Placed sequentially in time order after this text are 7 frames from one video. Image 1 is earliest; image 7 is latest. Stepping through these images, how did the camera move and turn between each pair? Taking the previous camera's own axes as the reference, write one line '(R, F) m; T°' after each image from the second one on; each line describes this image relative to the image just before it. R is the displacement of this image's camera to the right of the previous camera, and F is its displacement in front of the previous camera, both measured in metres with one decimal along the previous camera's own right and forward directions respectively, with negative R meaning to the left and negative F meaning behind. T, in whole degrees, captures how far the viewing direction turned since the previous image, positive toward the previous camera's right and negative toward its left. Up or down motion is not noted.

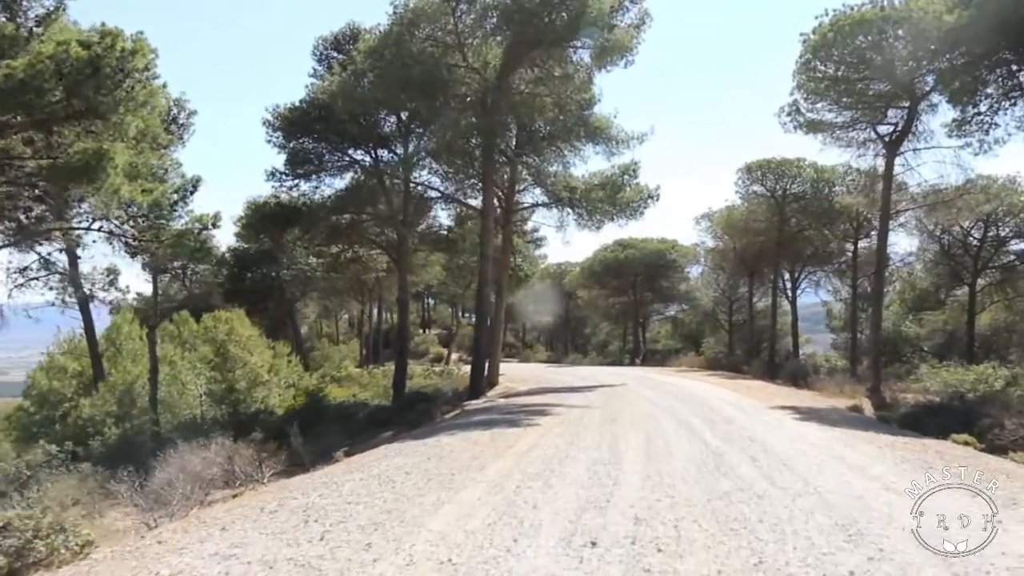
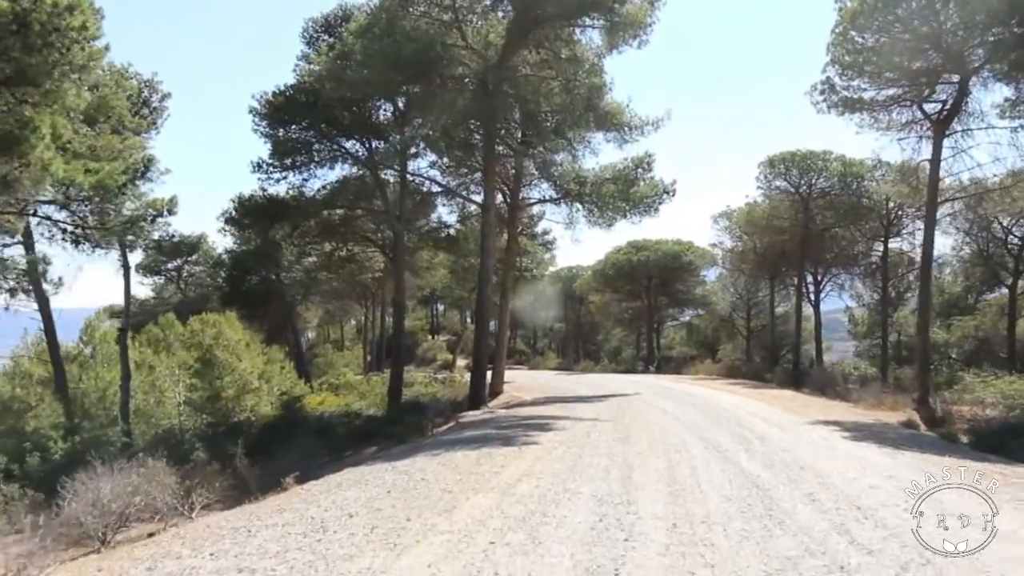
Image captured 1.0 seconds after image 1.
(+0.1, +2.0) m; -1°
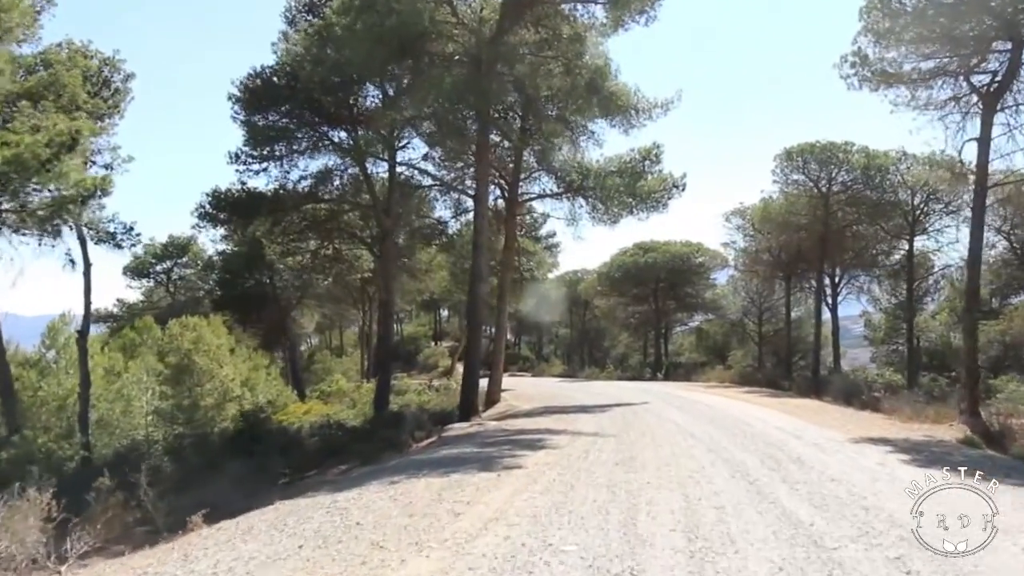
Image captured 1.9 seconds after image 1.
(+0.2, +1.9) m; 0°
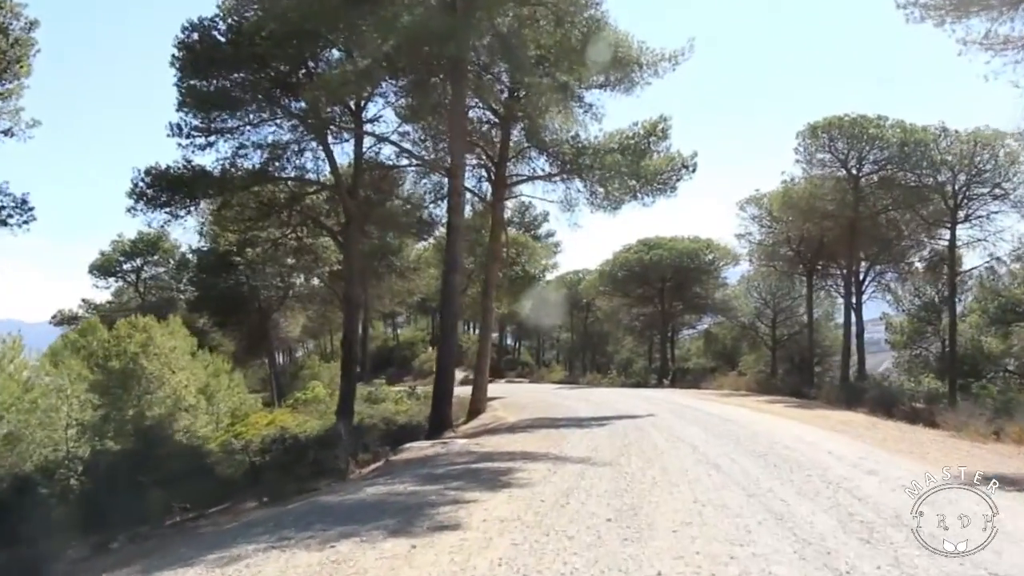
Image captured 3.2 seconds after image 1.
(+0.3, +3.1) m; 0°
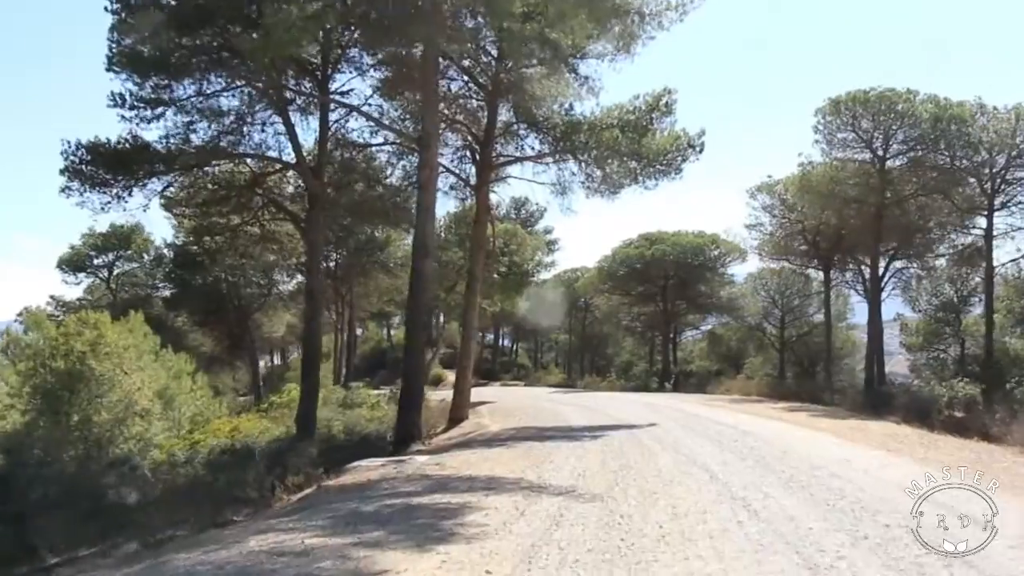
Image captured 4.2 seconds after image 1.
(+0.2, +2.3) m; 0°
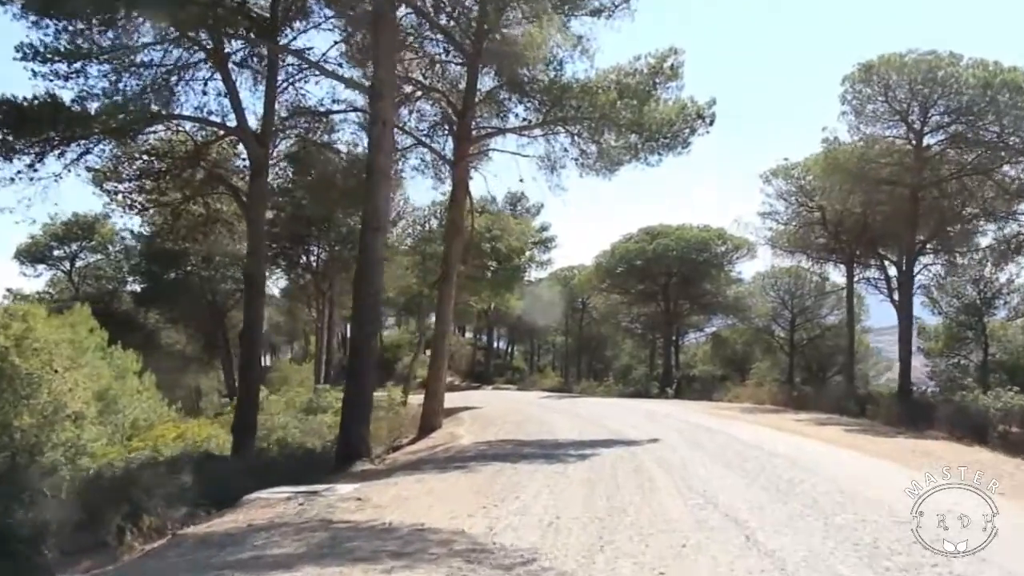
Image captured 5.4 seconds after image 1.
(+0.3, +2.7) m; 0°
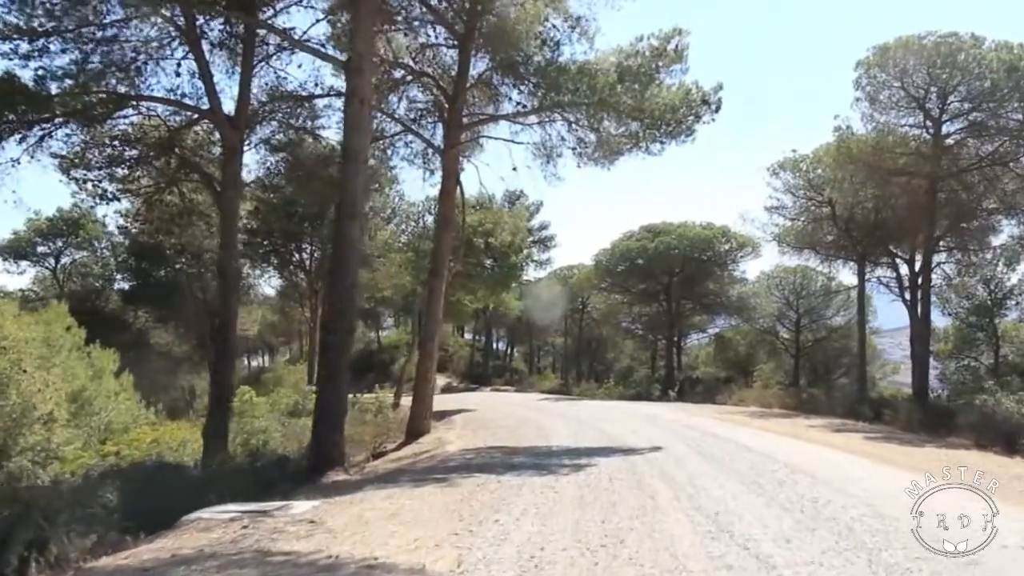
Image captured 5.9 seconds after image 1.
(+0.1, +1.0) m; 0°
